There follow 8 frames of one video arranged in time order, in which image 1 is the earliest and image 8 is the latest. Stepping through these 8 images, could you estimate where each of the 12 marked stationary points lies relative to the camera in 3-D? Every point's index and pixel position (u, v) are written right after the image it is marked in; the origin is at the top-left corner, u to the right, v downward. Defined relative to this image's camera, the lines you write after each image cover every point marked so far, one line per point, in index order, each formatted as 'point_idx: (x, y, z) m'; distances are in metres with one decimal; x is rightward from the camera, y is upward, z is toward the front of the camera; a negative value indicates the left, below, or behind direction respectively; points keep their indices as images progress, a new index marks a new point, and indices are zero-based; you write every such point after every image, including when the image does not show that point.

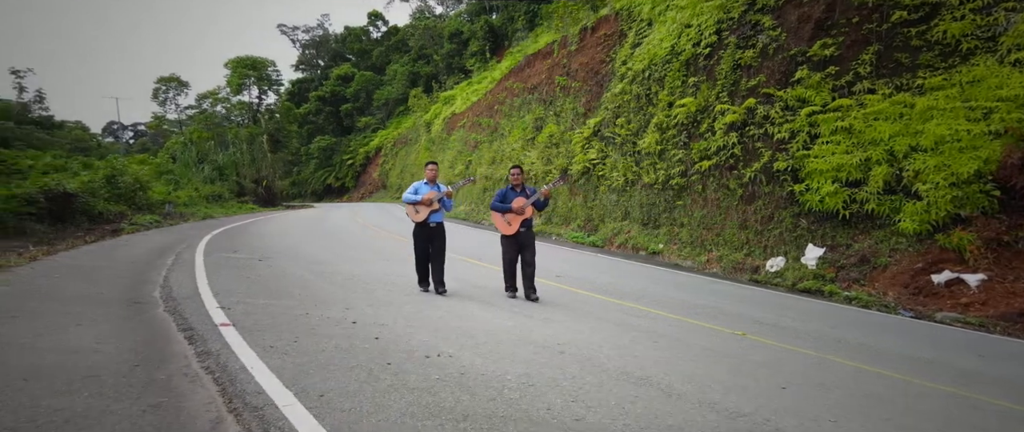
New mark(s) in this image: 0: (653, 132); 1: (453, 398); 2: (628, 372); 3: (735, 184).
0: (+5.0, +2.7, +17.7) m
1: (-0.2, -0.7, +2.3) m
2: (+0.7, -0.9, +3.1) m
3: (+5.9, +0.8, +13.8) m
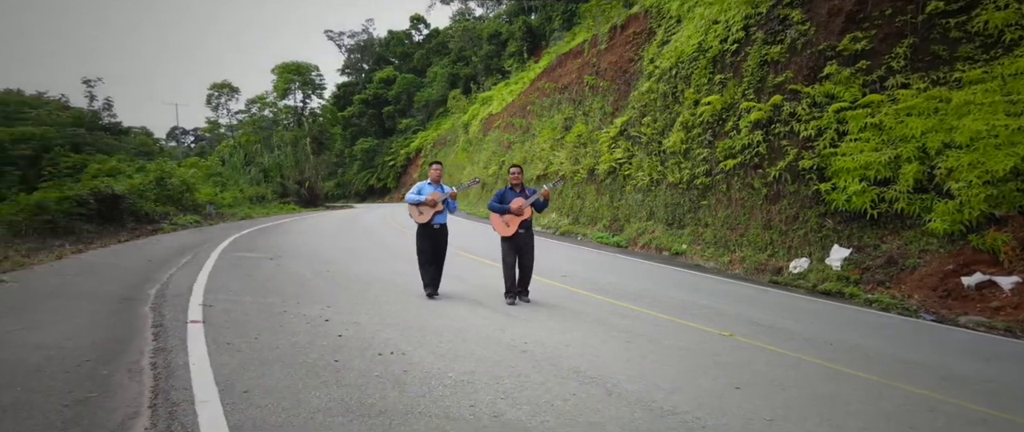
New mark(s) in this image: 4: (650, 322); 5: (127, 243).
0: (+5.6, +2.7, +17.5) m
1: (-0.5, -0.7, +2.3) m
2: (+0.4, -0.9, +3.1) m
3: (+6.2, +0.8, +13.5) m
4: (+1.4, -1.0, +5.3) m
5: (-9.4, -0.6, +14.5) m
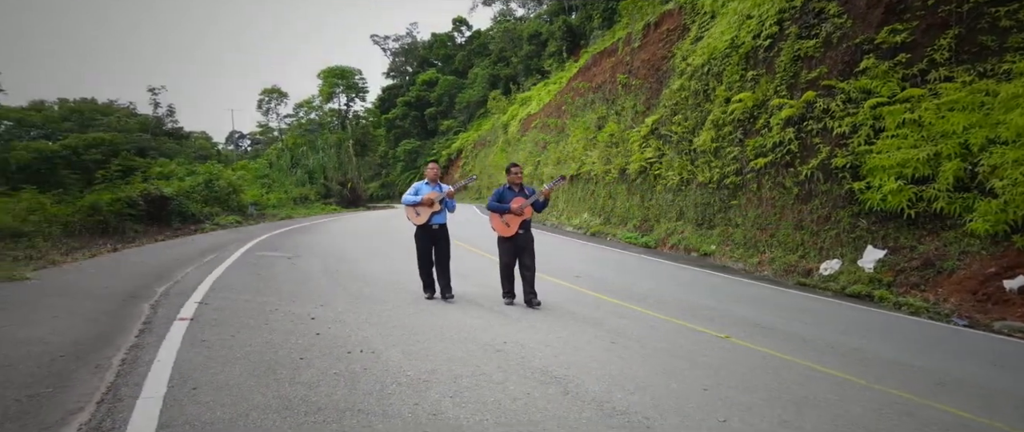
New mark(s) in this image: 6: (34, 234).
0: (+6.3, +2.7, +17.1) m
1: (-0.8, -0.7, +2.4) m
2: (+0.2, -0.9, +3.1) m
3: (+6.7, +0.8, +13.1) m
4: (+1.3, -1.0, +5.3) m
5: (-8.8, -0.6, +15.1) m
6: (-11.2, -0.4, +13.9) m
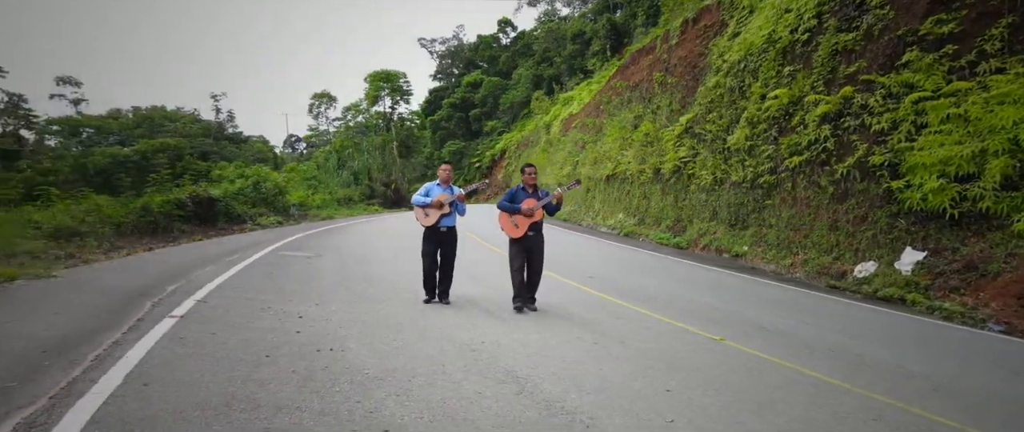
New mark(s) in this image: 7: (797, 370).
0: (+7.0, +2.7, +16.6) m
1: (-1.0, -0.8, +2.4) m
2: (0.0, -0.9, +3.1) m
3: (+7.2, +0.8, +12.6) m
4: (+1.3, -1.0, +5.2) m
5: (-8.2, -0.7, +15.7) m
6: (-10.6, -0.4, +14.6) m
7: (+2.0, -1.1, +3.9) m
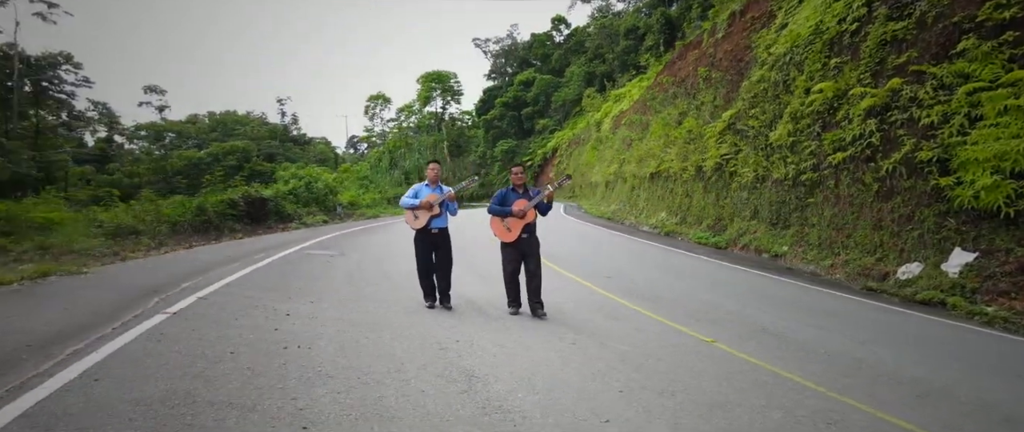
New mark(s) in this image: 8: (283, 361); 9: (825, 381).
0: (+7.9, +2.7, +16.0) m
1: (-1.3, -0.8, +2.6) m
2: (-0.3, -0.9, +3.1) m
3: (+7.7, +0.8, +12.0) m
4: (+1.2, -1.0, +5.1) m
5: (-7.4, -0.6, +16.3) m
6: (-9.9, -0.4, +15.5) m
7: (+1.8, -1.1, +3.7) m
8: (-1.3, -0.8, +3.1) m
9: (+2.1, -1.1, +3.7) m
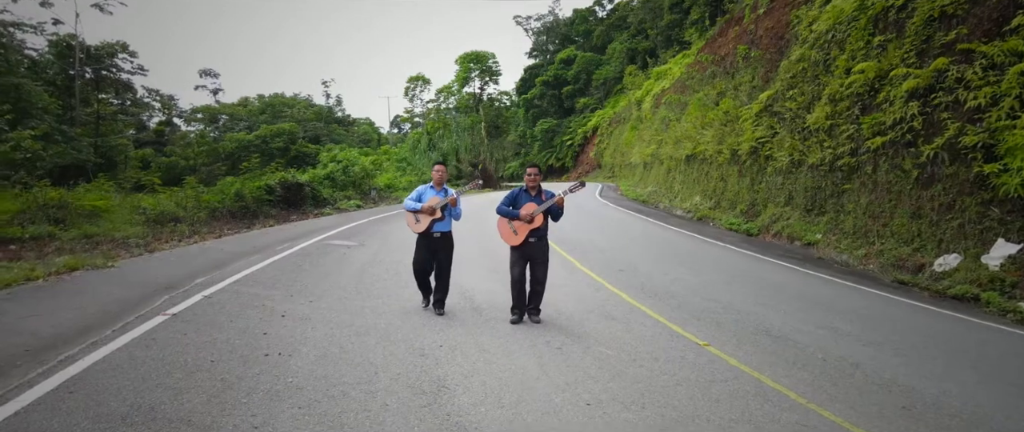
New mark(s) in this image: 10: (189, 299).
0: (+8.5, +3.1, +15.4) m
1: (-1.6, -0.9, +2.7) m
2: (-0.4, -1.0, +3.2) m
3: (+8.0, +1.0, +11.5) m
4: (+1.1, -1.0, +5.1) m
5: (-6.7, -0.3, +16.8) m
6: (-9.3, -0.1, +16.1) m
7: (+1.6, -1.1, +3.6) m
8: (-1.4, -0.9, +3.2) m
9: (+1.9, -1.1, +3.6) m
10: (-2.9, -0.7, +5.0) m
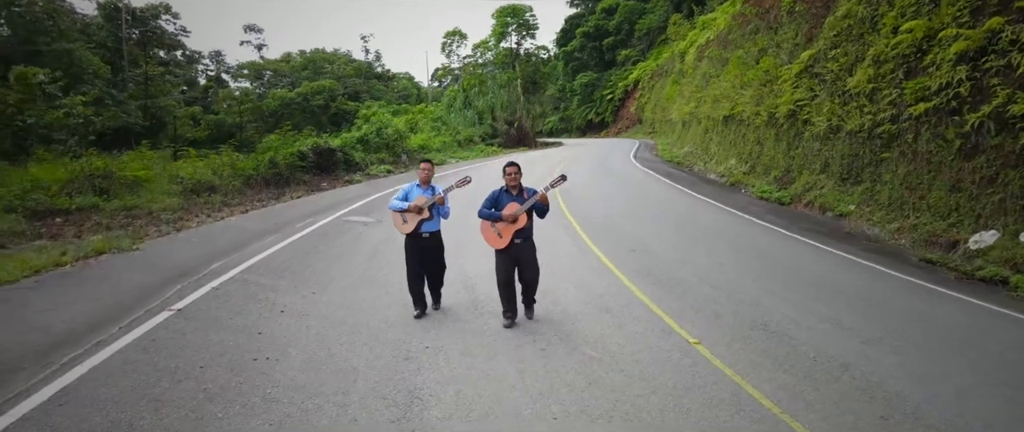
0: (+9.1, +3.8, +14.7) m
1: (-1.8, -1.0, +2.9) m
2: (-0.6, -1.1, +3.3) m
3: (+8.4, +1.5, +10.9) m
4: (+1.1, -1.0, +5.1) m
5: (-6.0, +0.6, +17.2) m
6: (-8.6, +0.8, +16.7) m
7: (+1.5, -1.2, +3.7) m
8: (-1.6, -1.0, +3.3) m
9: (+1.8, -1.2, +3.6) m
10: (-2.9, -0.7, +5.3) m
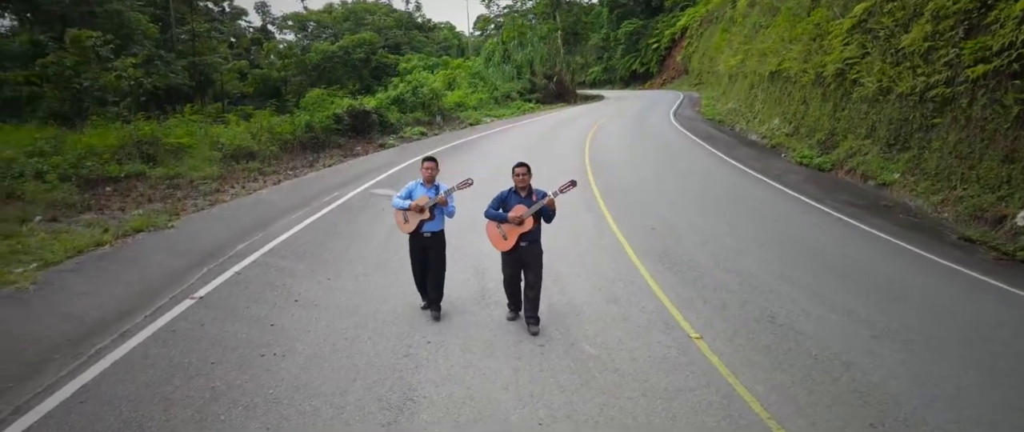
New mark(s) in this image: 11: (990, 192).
0: (+9.7, +4.5, +13.7) m
1: (-1.9, -1.1, +3.1) m
2: (-0.7, -1.1, +3.5) m
3: (+8.8, +1.9, +10.2) m
4: (+1.1, -0.9, +5.1) m
5: (-5.1, +1.7, +17.5) m
6: (-7.8, +1.8, +17.1) m
7: (+1.4, -1.2, +3.7) m
8: (-1.7, -1.0, +3.6) m
9: (+1.7, -1.3, +3.6) m
10: (-2.9, -0.6, +5.5) m
11: (+8.1, +0.2, +9.8) m
